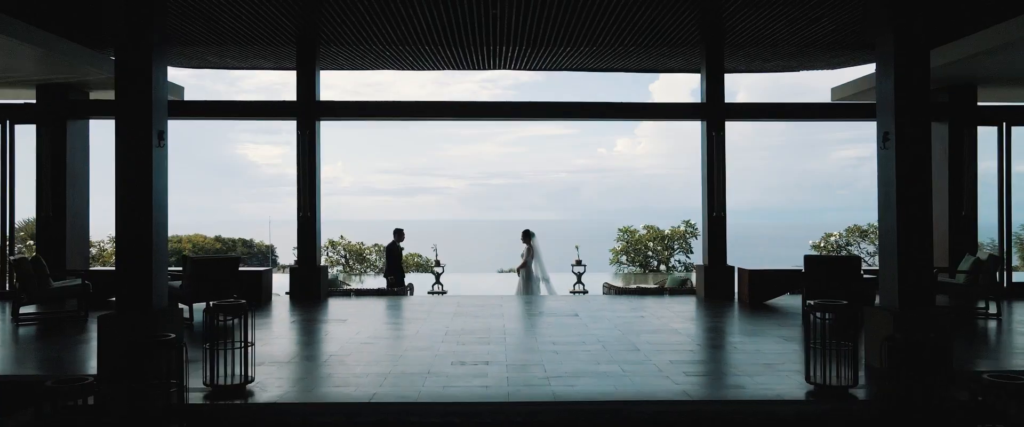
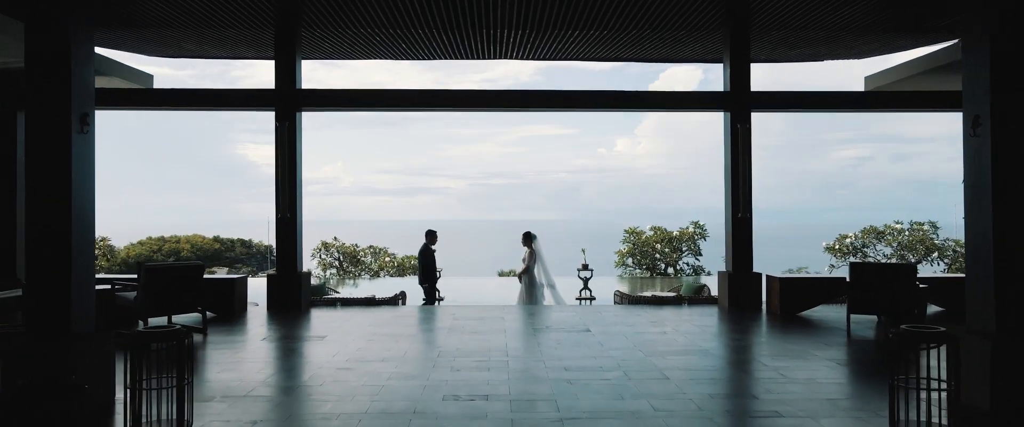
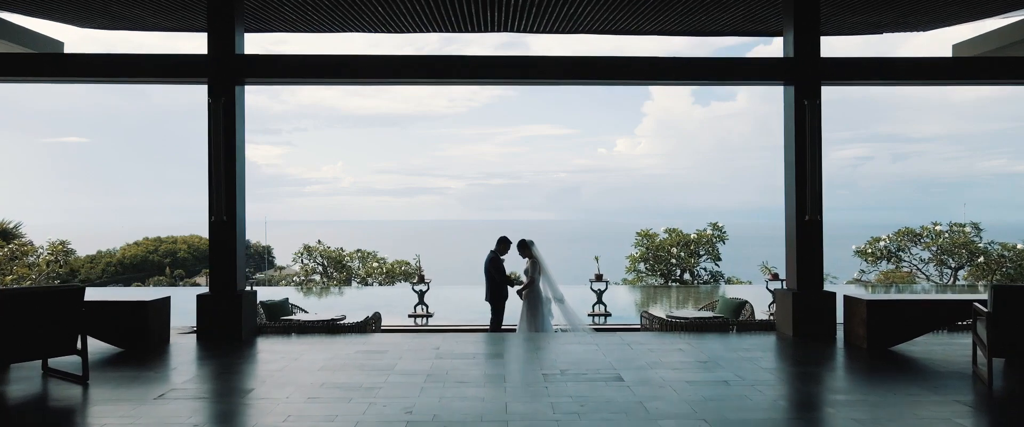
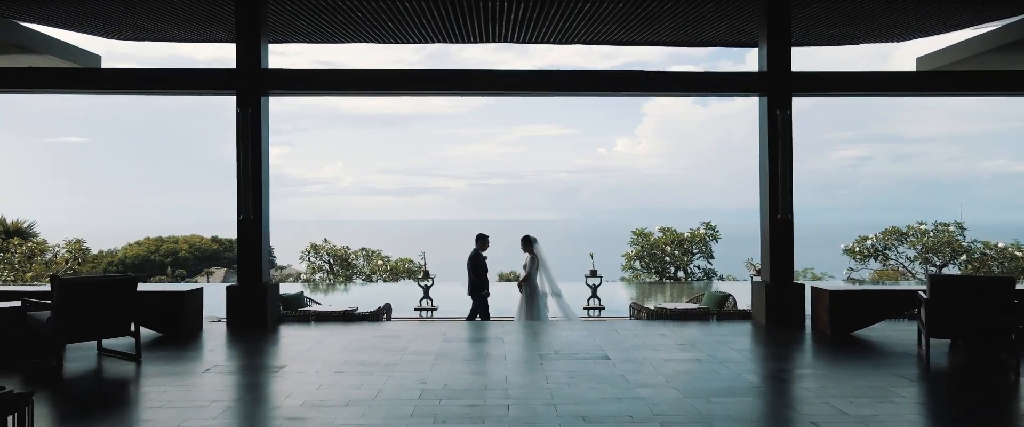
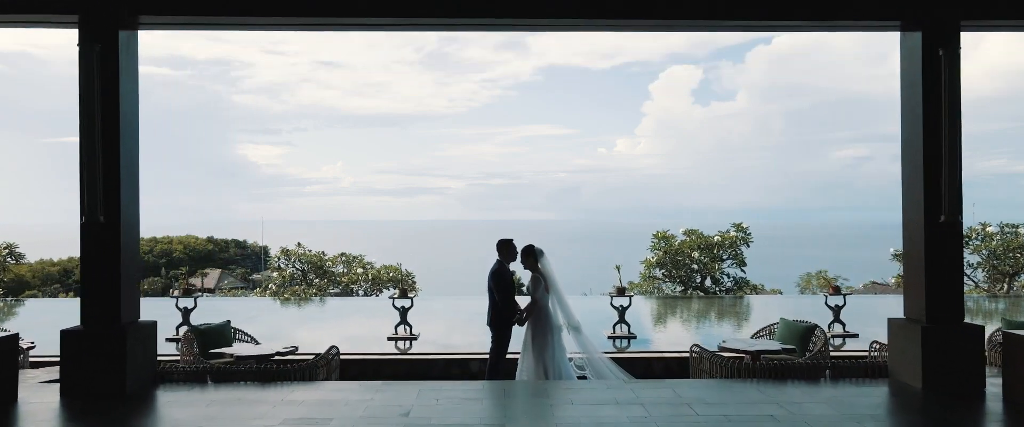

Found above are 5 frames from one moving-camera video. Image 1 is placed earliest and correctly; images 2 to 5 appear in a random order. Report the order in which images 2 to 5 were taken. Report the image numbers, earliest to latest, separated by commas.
2, 4, 3, 5
